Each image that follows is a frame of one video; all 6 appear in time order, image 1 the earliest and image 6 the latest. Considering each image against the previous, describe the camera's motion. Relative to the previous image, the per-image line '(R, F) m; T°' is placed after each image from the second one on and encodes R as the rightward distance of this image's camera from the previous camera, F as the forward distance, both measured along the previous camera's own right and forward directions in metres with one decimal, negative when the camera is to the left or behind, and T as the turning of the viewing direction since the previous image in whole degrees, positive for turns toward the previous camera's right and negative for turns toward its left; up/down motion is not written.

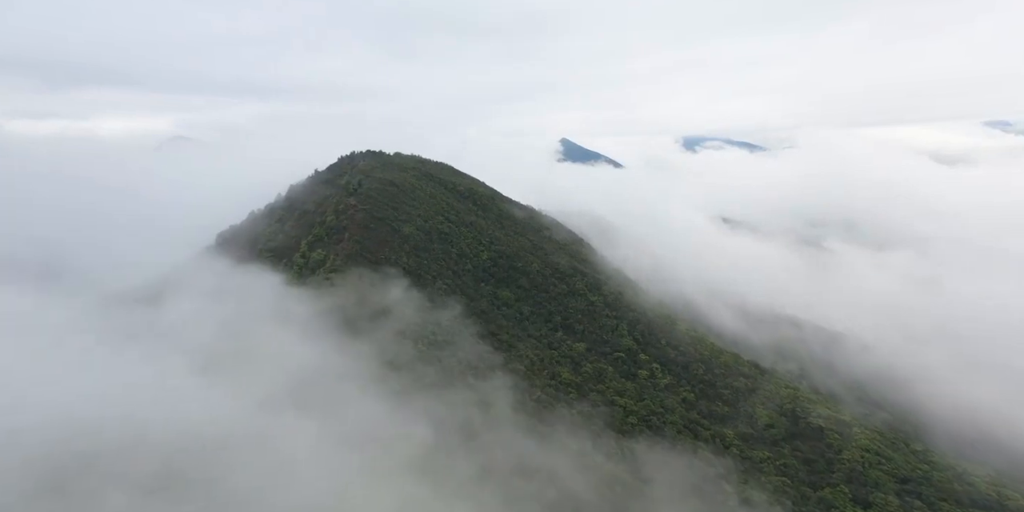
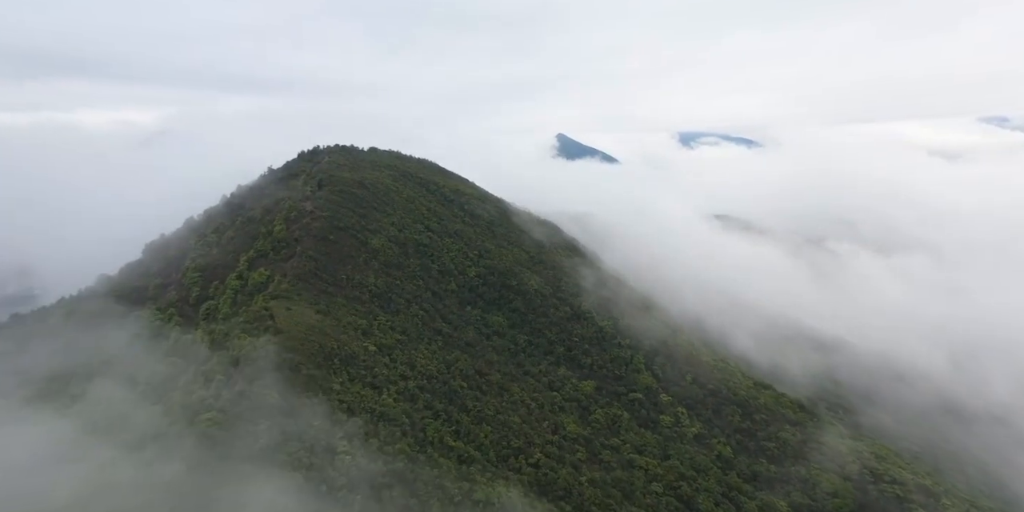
(+0.6, +12.5) m; 0°
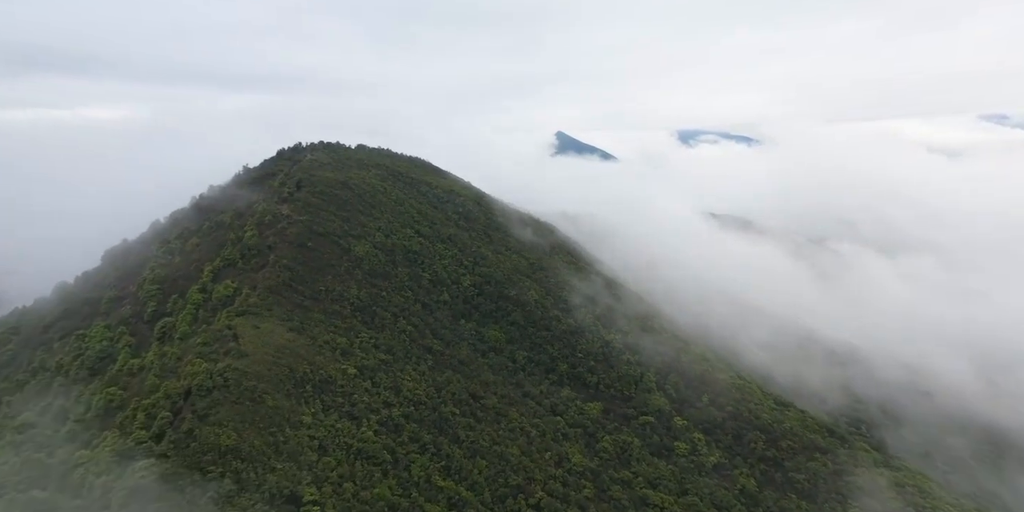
(+0.1, +5.4) m; 0°
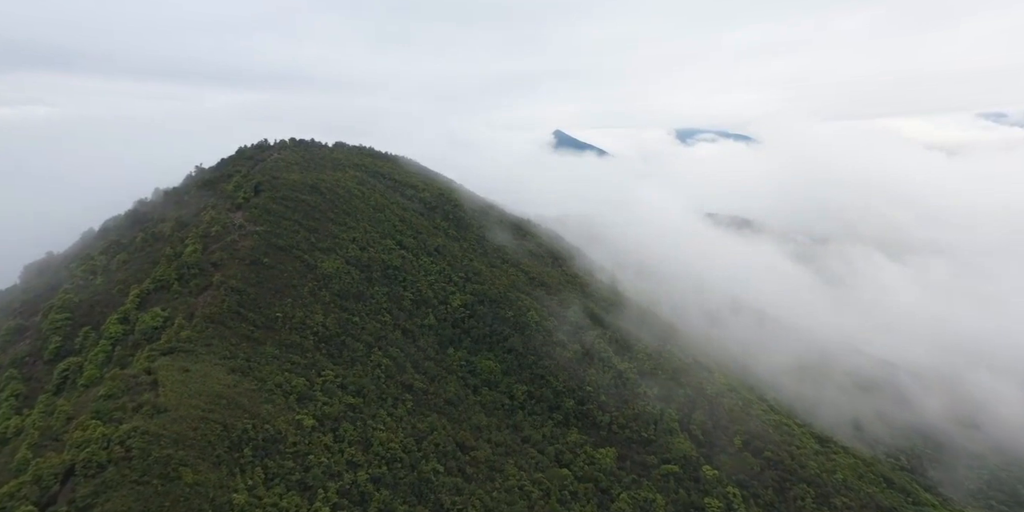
(+0.1, +8.1) m; 0°
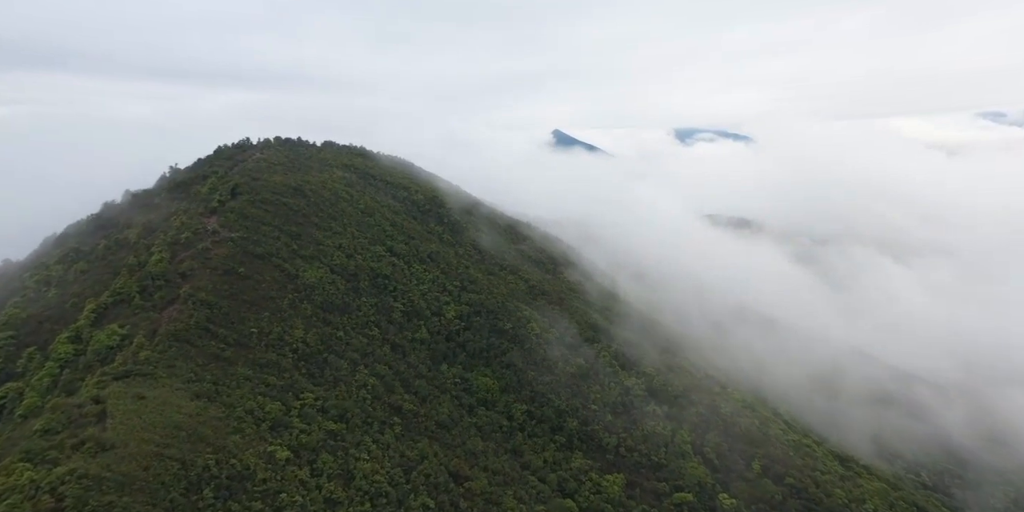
(+0.1, +3.5) m; 0°
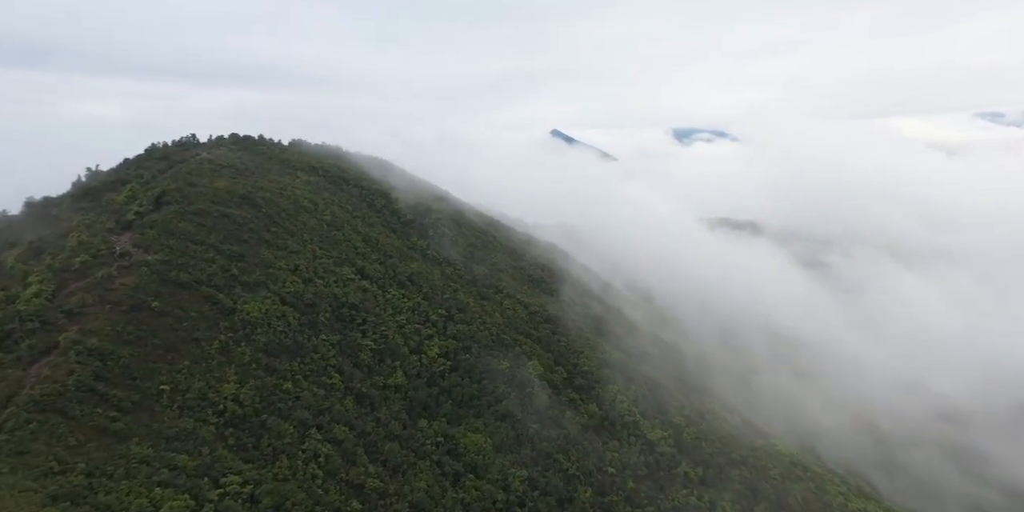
(+0.1, +8.6) m; 0°
